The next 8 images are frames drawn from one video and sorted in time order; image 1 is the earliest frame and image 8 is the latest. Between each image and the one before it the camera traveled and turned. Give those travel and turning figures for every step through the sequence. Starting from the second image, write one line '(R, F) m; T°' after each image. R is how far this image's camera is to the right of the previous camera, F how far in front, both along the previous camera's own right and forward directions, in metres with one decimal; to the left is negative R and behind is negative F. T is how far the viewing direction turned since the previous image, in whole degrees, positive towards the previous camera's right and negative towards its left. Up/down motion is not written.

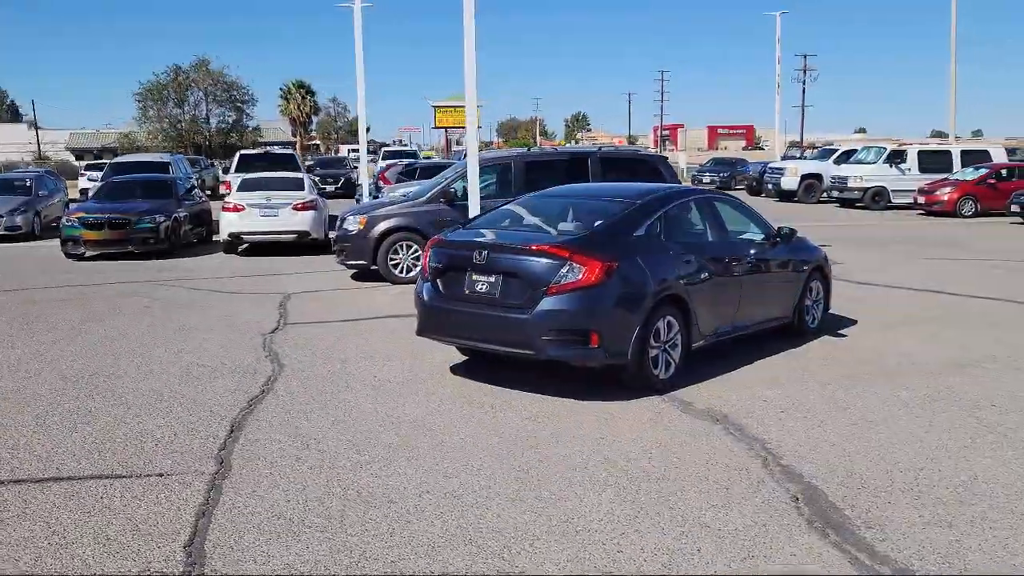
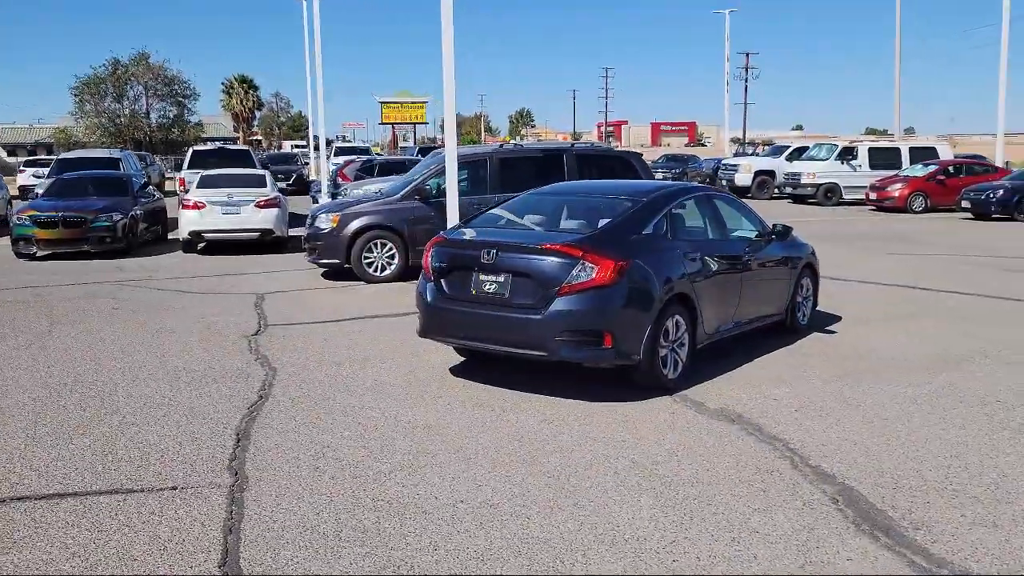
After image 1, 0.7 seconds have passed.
(-0.5, +0.2) m; +3°
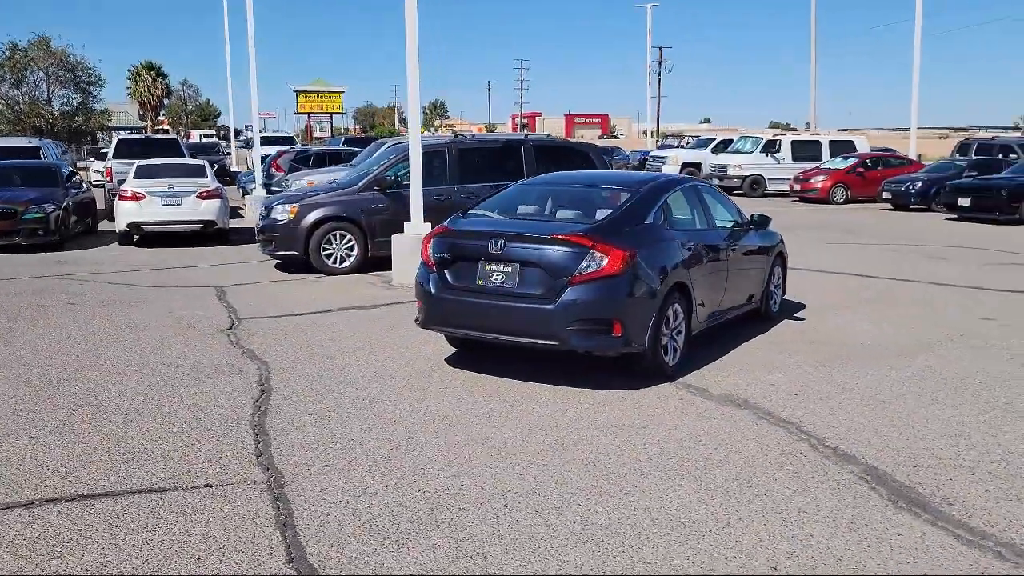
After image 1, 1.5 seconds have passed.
(-0.7, 0.0) m; +5°
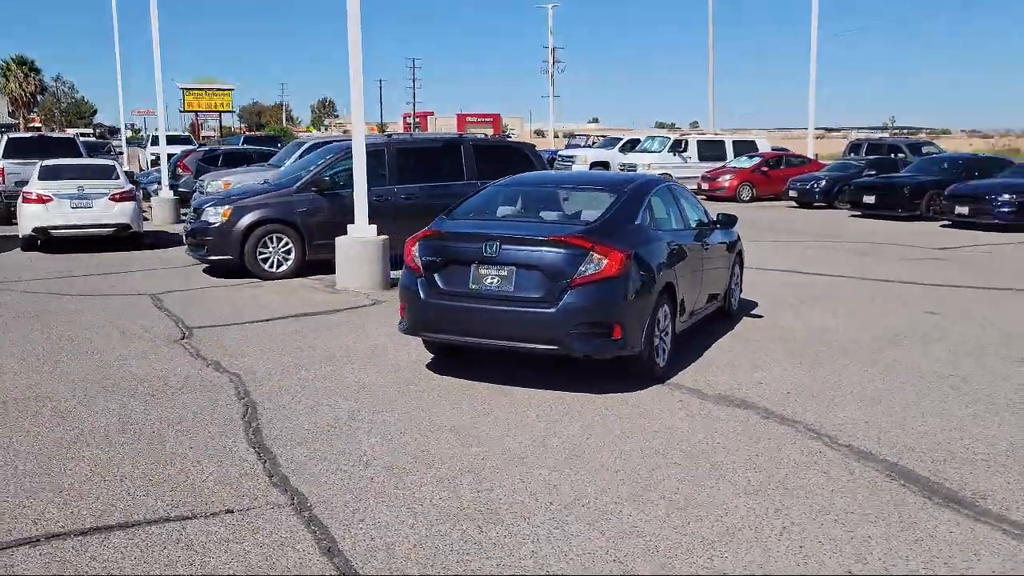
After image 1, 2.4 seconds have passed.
(-0.7, +0.2) m; +7°
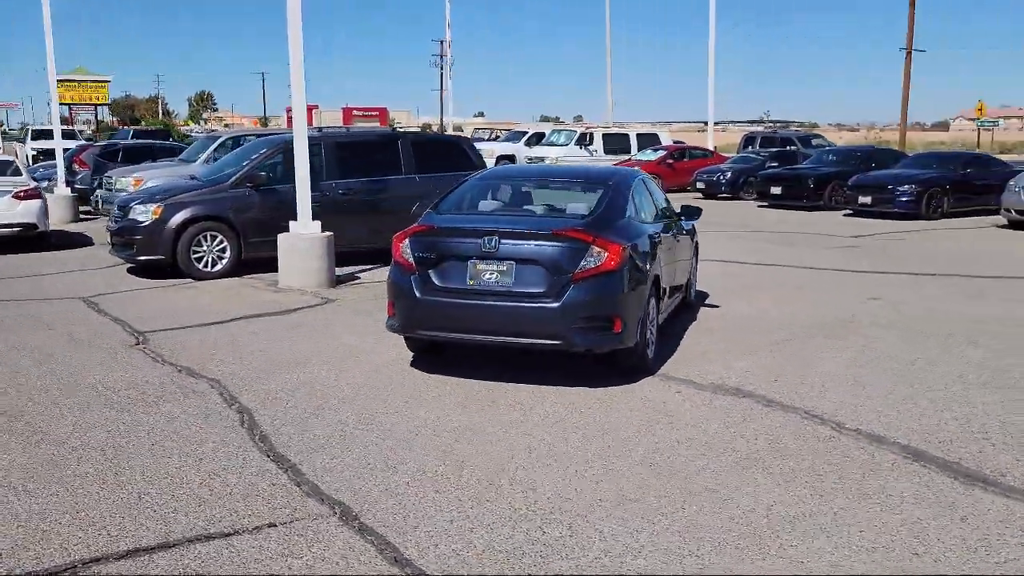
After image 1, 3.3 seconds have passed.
(-0.7, +0.1) m; +7°
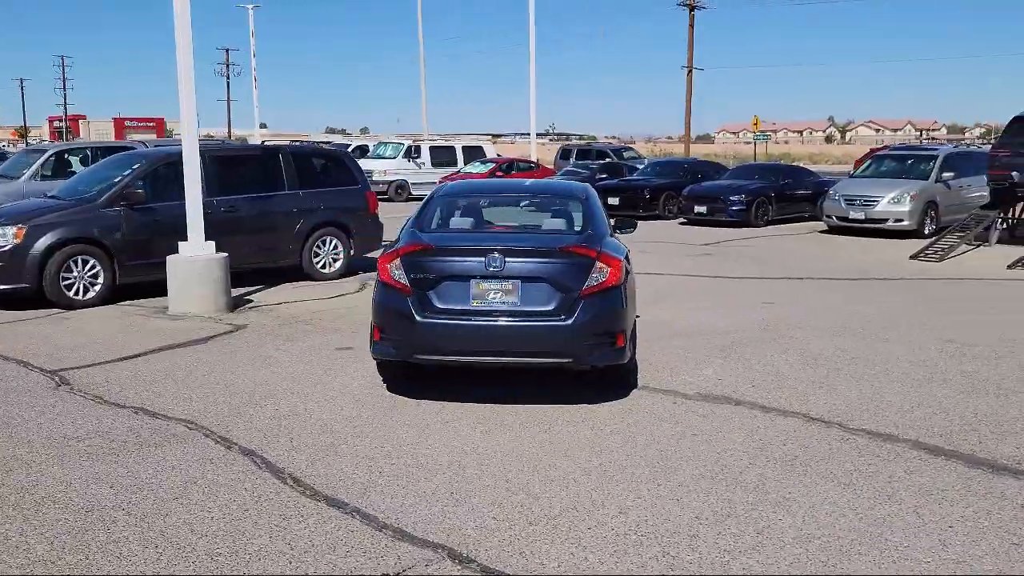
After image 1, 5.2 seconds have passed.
(-1.4, +0.3) m; +13°
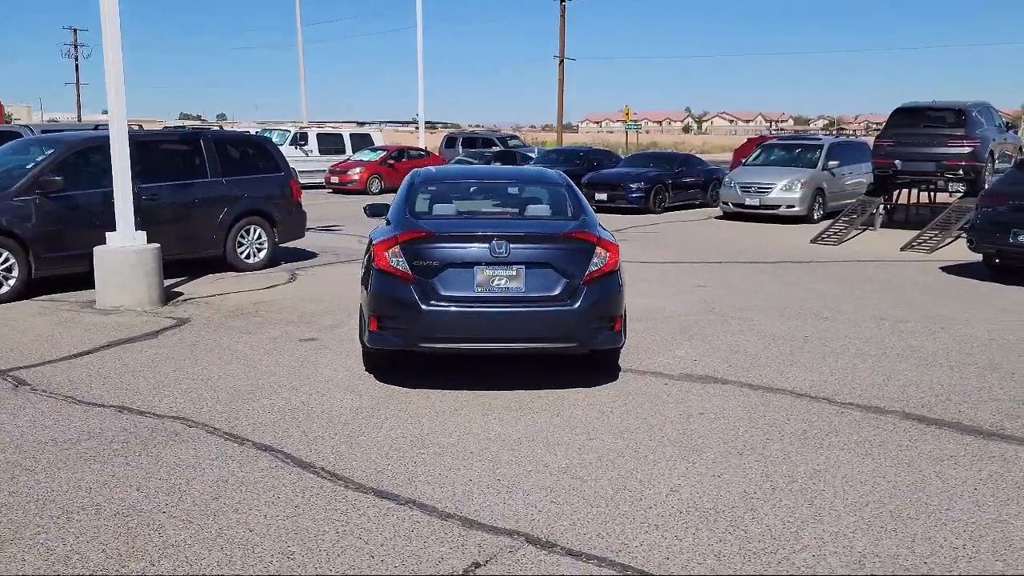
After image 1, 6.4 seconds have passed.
(-0.9, +0.1) m; +8°
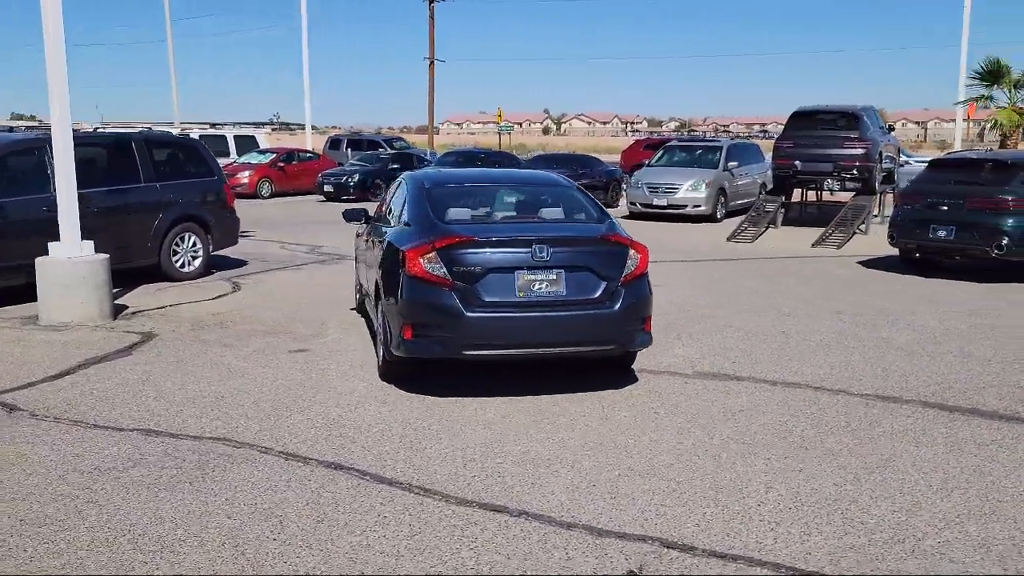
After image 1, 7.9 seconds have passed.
(-1.2, +0.1) m; +8°
